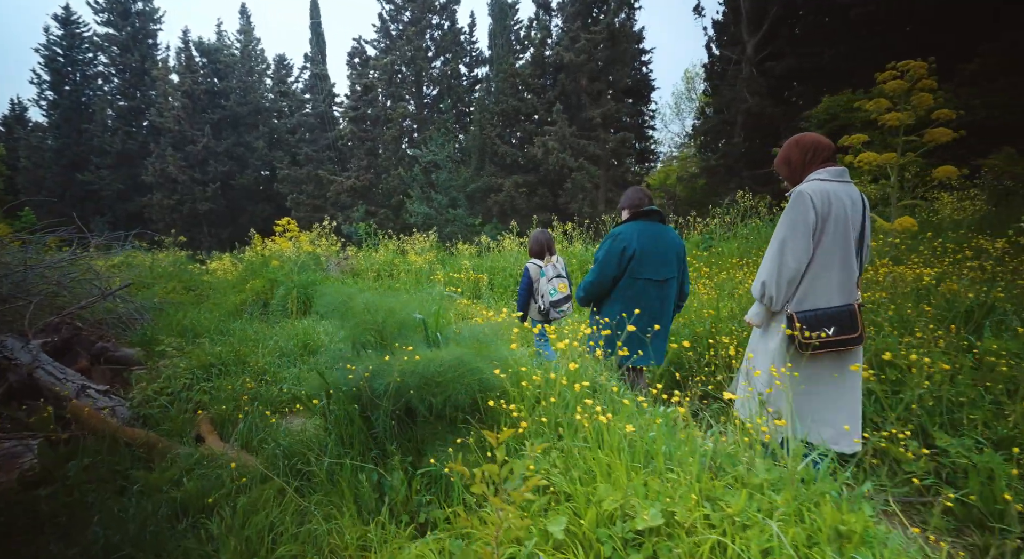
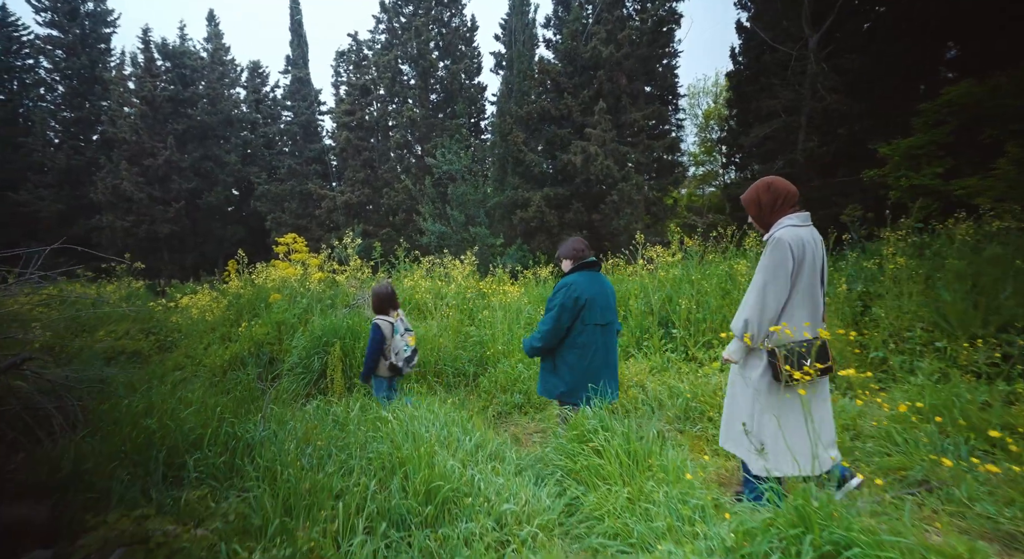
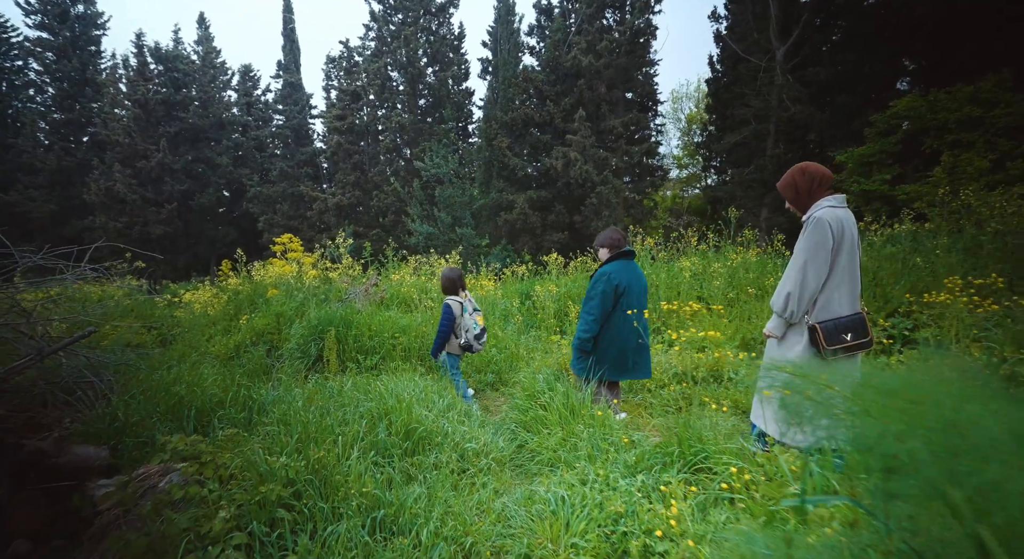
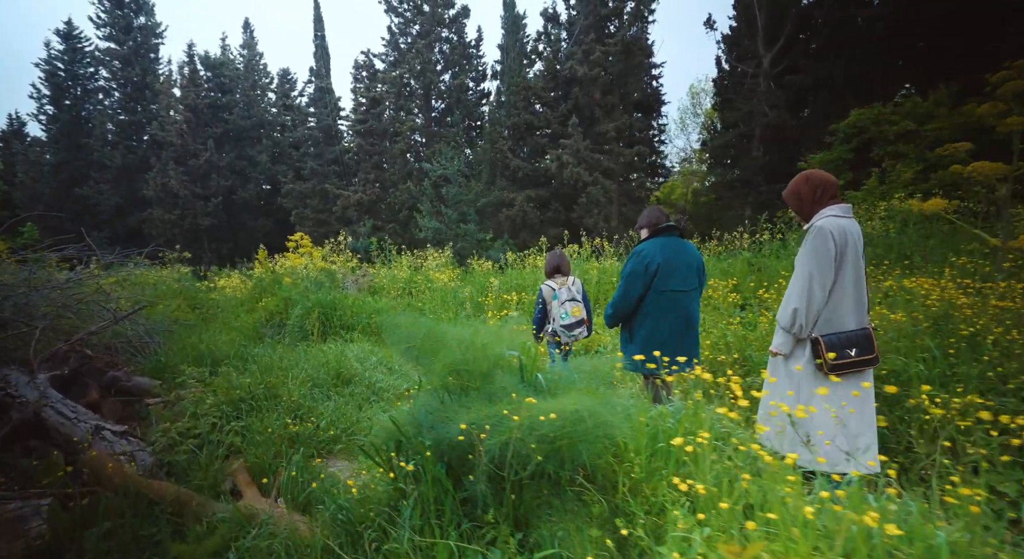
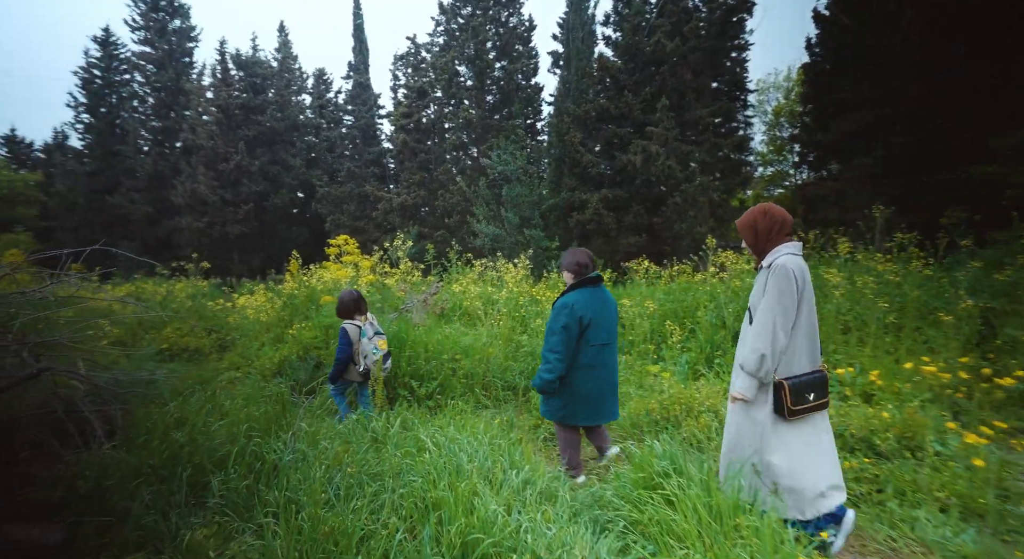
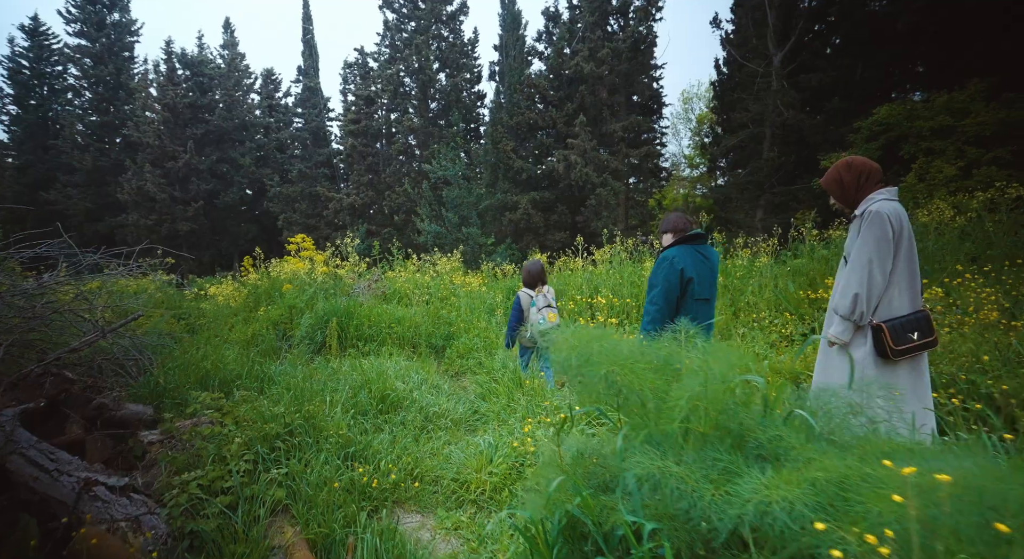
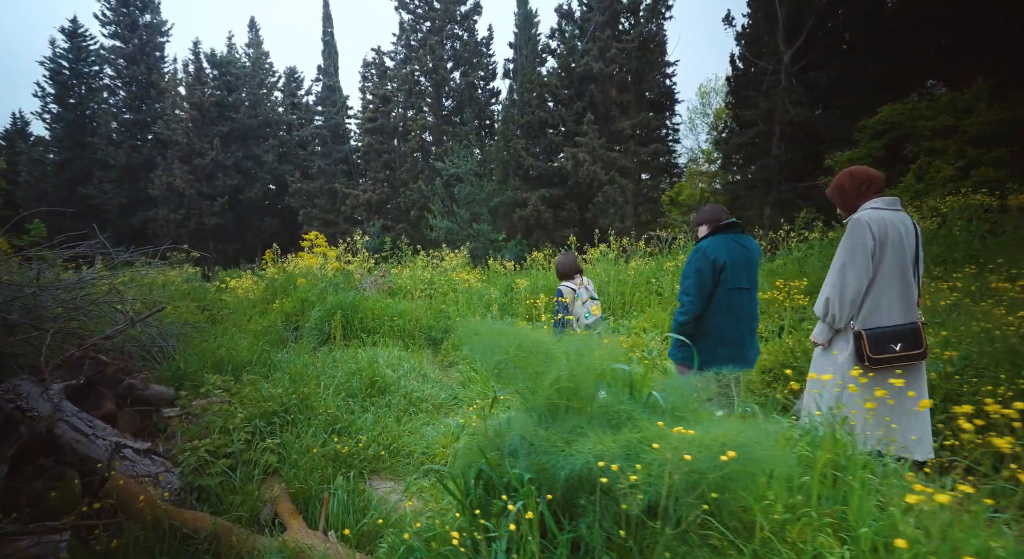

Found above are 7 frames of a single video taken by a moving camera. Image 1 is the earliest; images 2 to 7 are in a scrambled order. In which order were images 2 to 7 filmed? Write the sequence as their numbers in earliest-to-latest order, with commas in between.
4, 7, 6, 3, 2, 5
